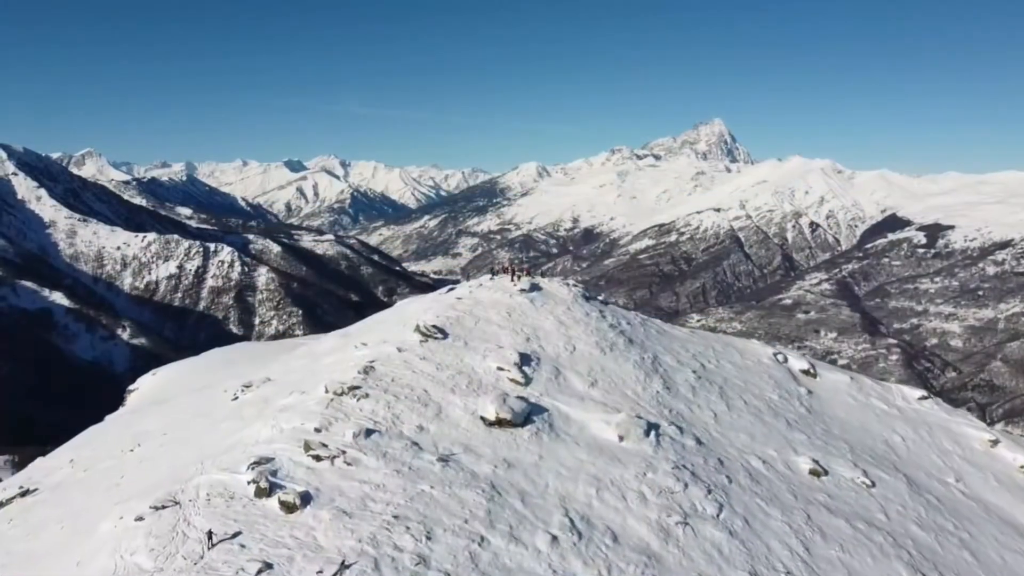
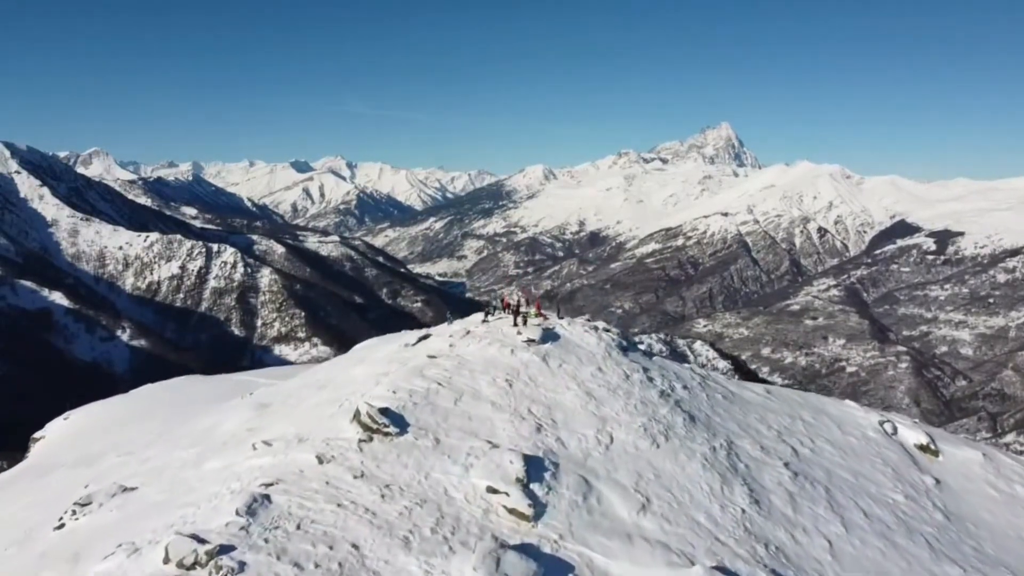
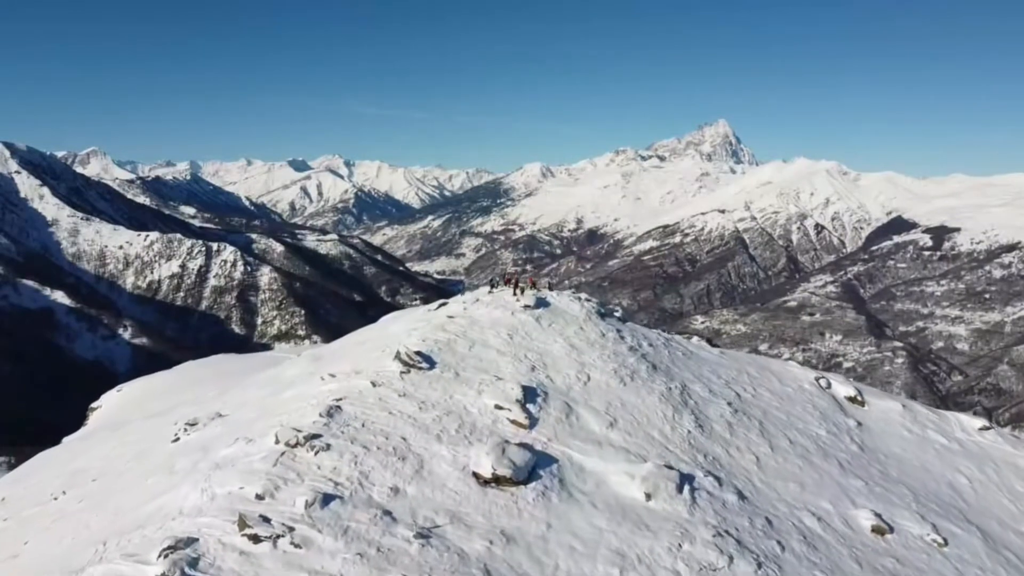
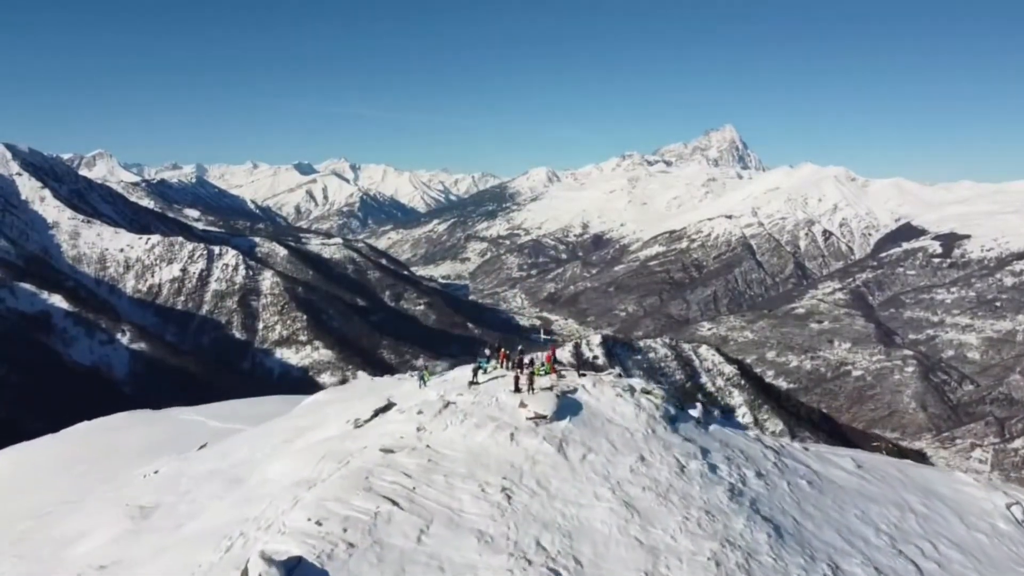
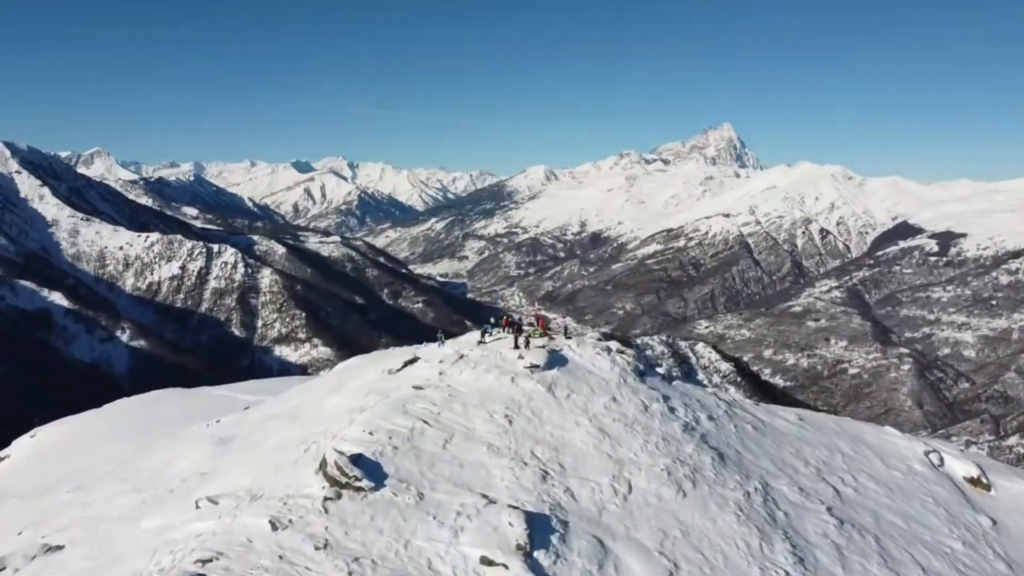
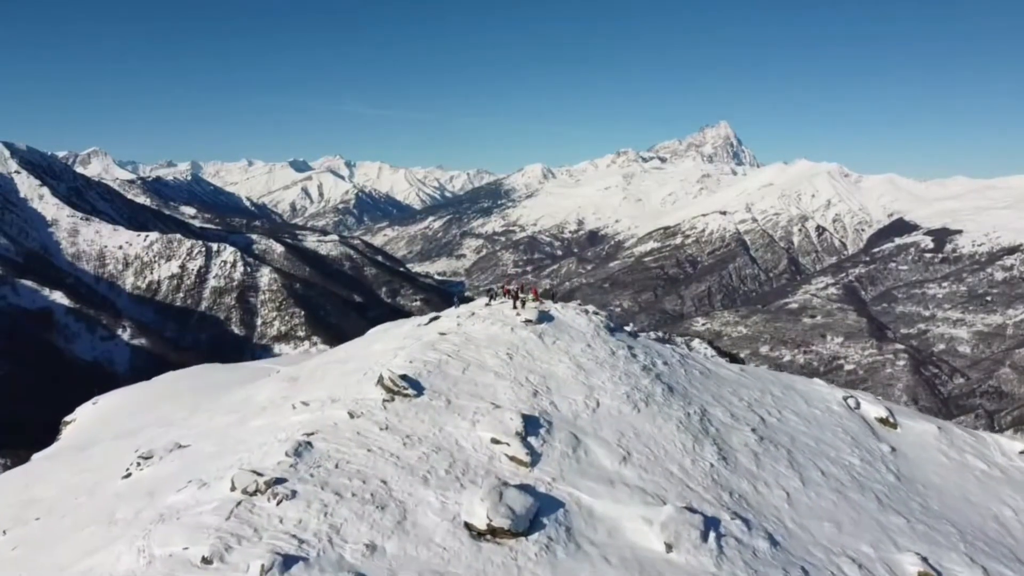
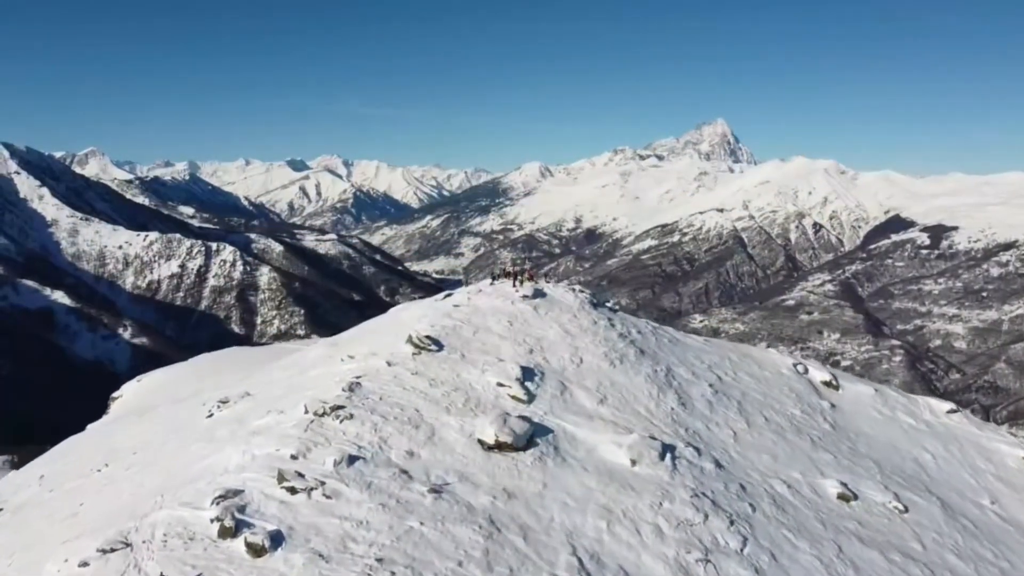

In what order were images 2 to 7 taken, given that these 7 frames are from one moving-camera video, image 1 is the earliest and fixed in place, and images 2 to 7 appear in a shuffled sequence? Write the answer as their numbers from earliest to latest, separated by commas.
7, 3, 6, 2, 5, 4
